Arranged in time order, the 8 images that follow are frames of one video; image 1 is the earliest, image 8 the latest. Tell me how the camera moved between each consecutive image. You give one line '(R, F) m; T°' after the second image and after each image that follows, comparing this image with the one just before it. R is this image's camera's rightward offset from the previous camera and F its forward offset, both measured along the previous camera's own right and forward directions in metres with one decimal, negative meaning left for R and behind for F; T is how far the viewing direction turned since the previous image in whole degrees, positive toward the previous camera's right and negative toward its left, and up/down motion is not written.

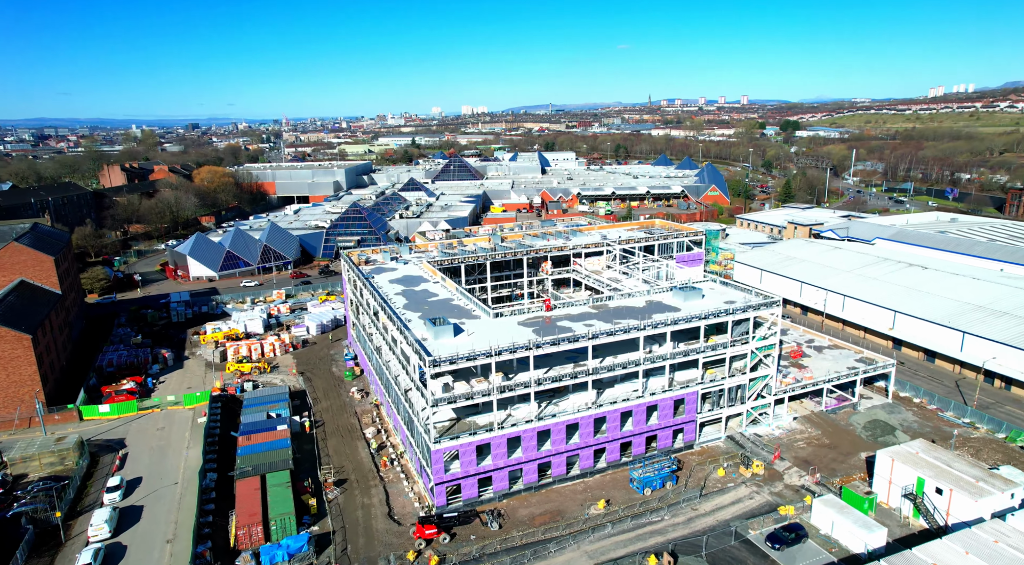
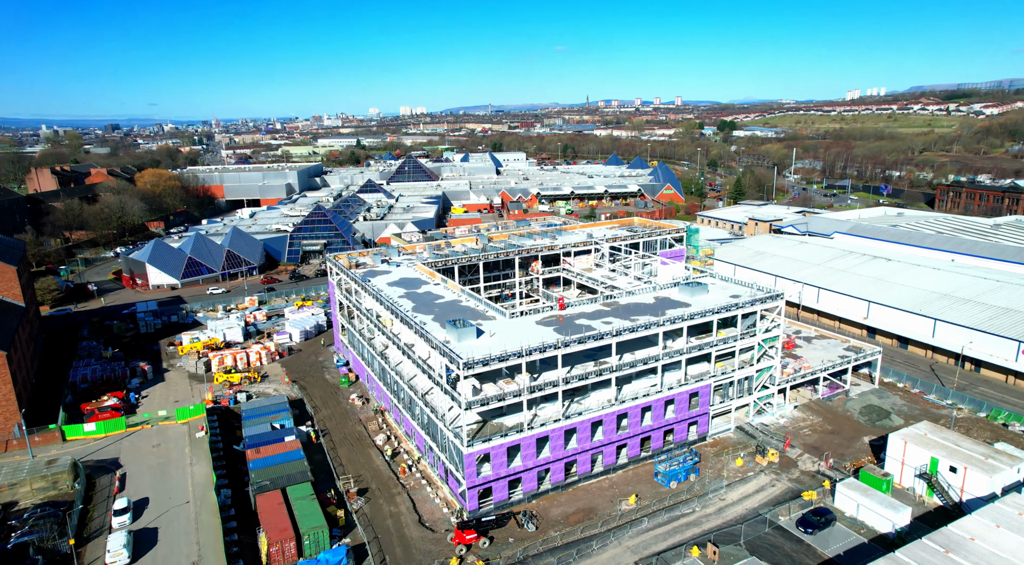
(-2.2, +0.2) m; +5°
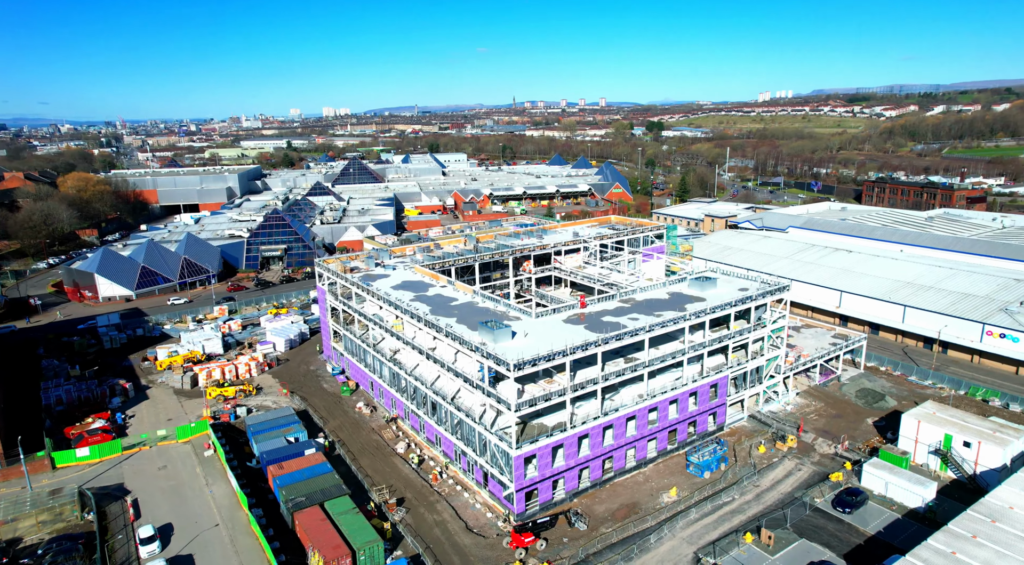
(-2.8, +0.3) m; +6°
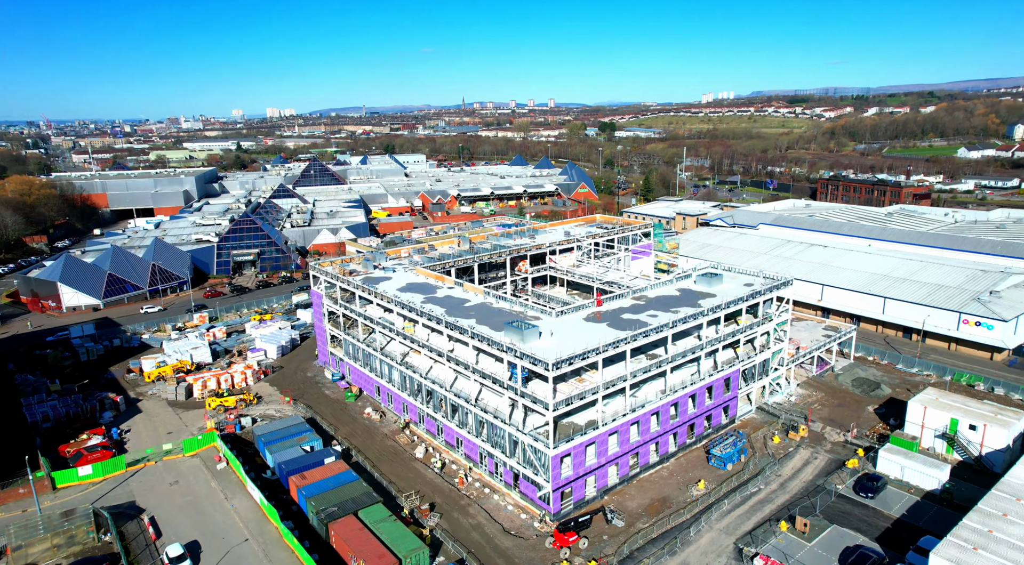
(-2.0, +0.2) m; +4°
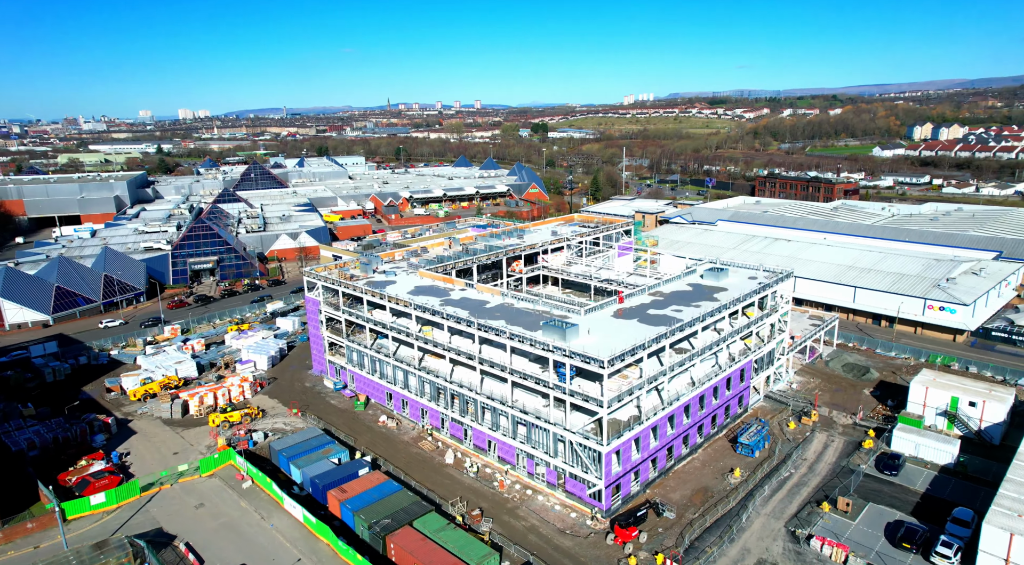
(-2.9, +0.3) m; +6°
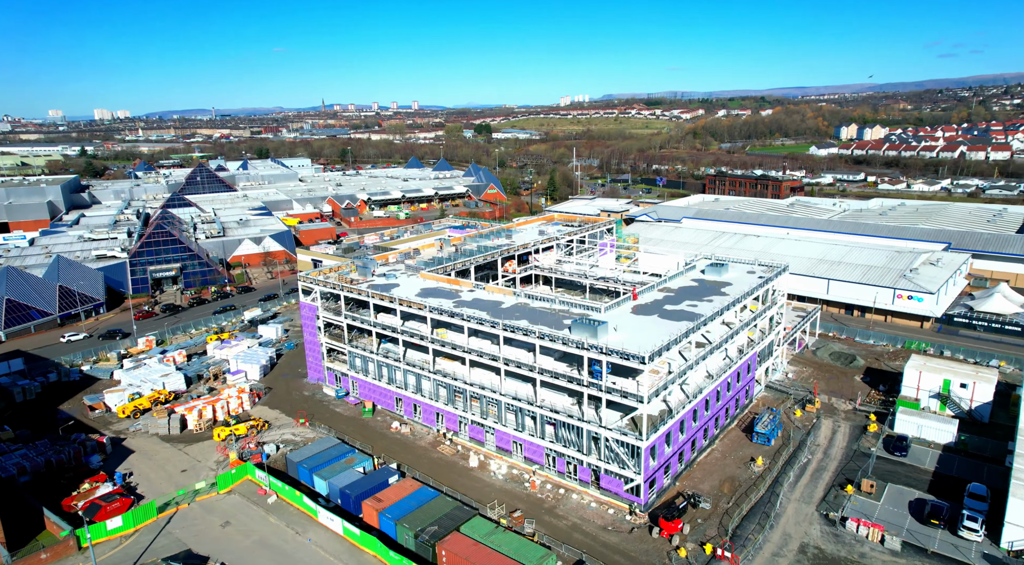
(-2.4, +0.2) m; +5°
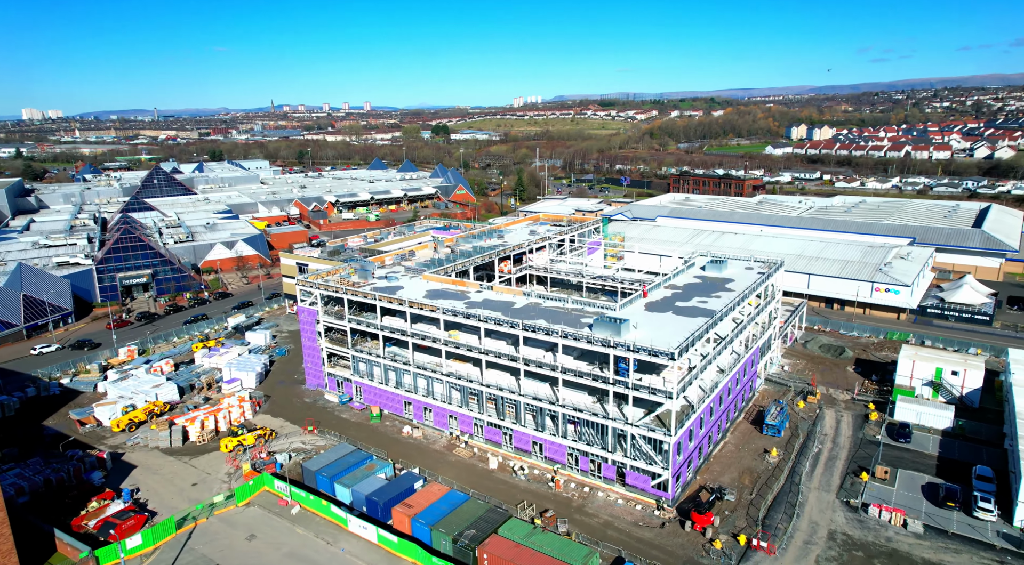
(-1.8, +0.1) m; +4°
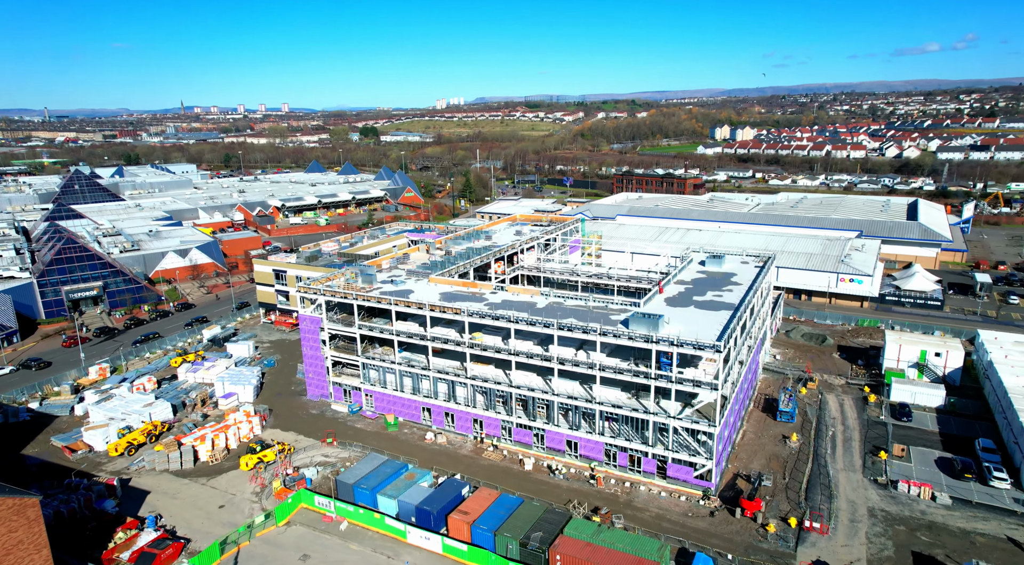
(-3.0, +0.3) m; +7°
